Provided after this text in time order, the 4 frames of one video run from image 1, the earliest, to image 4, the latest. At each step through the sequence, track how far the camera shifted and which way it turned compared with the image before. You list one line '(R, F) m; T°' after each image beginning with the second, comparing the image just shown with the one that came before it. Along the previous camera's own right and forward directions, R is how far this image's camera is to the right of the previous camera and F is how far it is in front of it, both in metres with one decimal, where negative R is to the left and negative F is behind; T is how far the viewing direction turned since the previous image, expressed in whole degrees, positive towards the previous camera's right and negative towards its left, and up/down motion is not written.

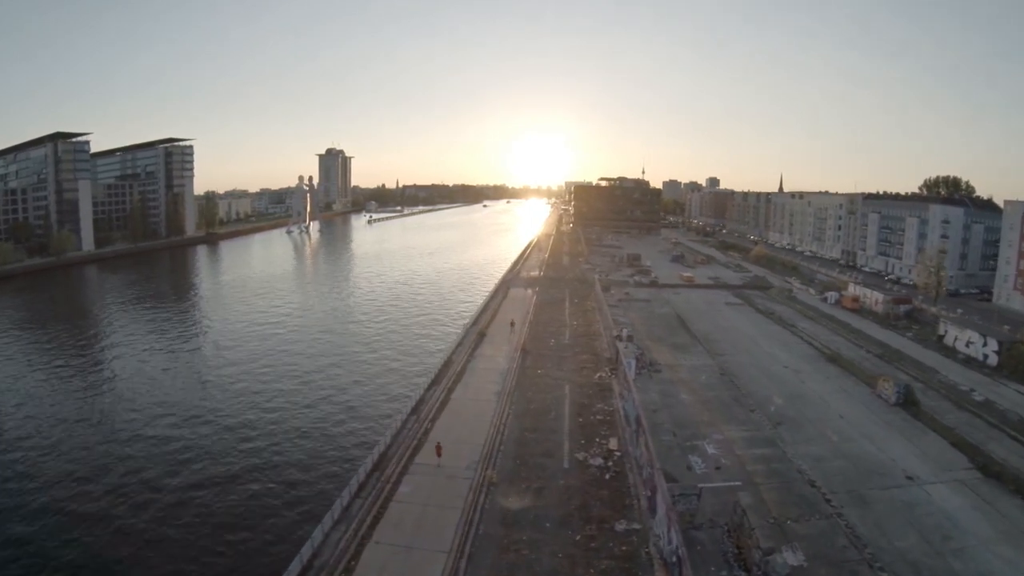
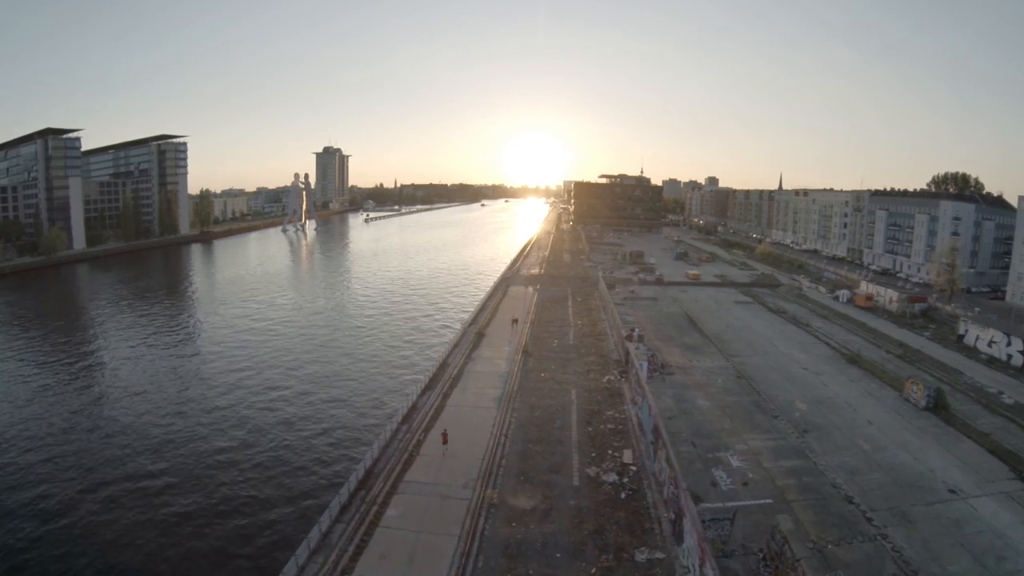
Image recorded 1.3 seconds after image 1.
(-0.1, +1.6) m; 0°
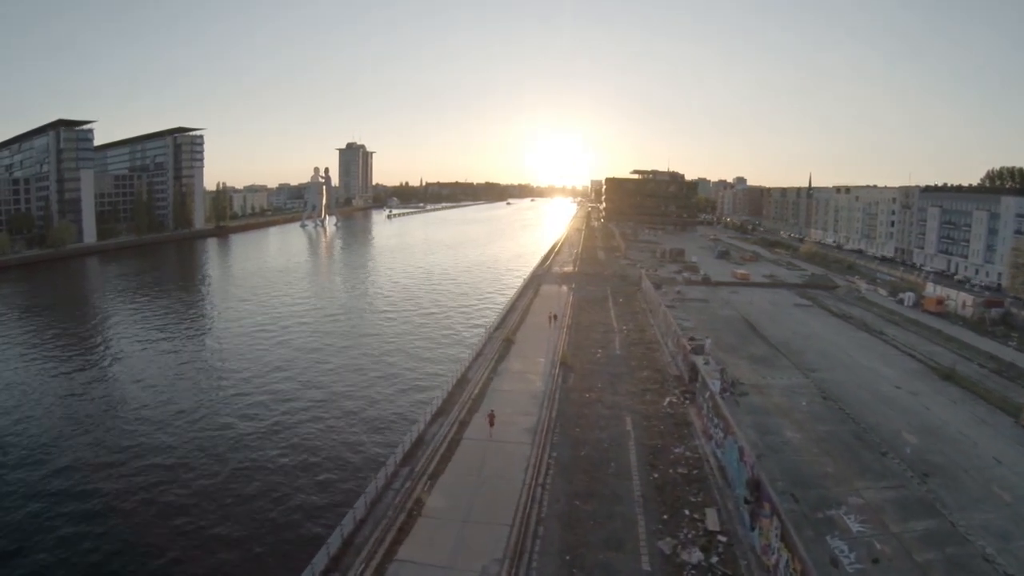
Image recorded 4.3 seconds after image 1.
(-0.3, +3.6) m; -2°
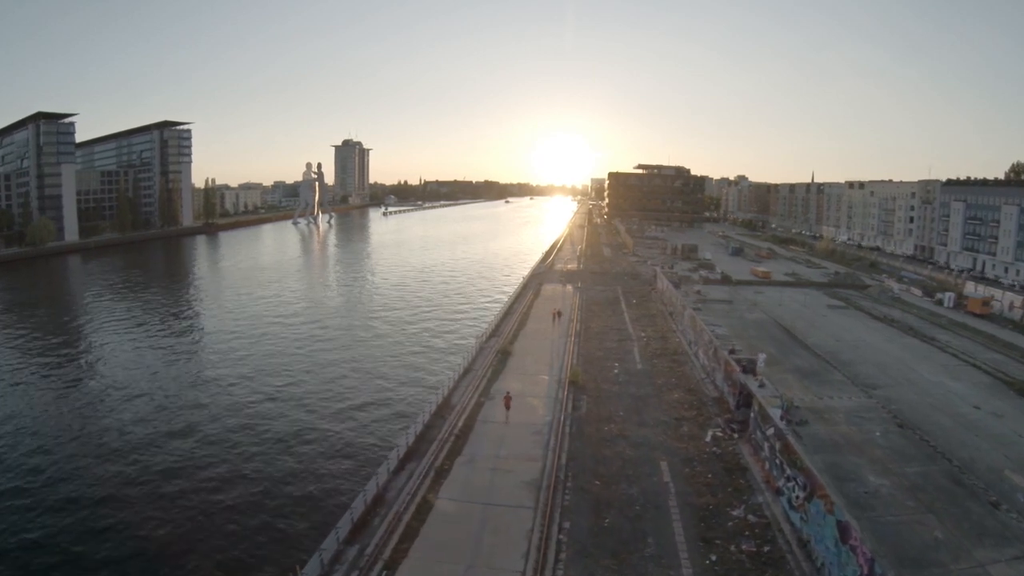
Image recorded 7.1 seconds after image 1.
(+0.1, +3.3) m; 0°
